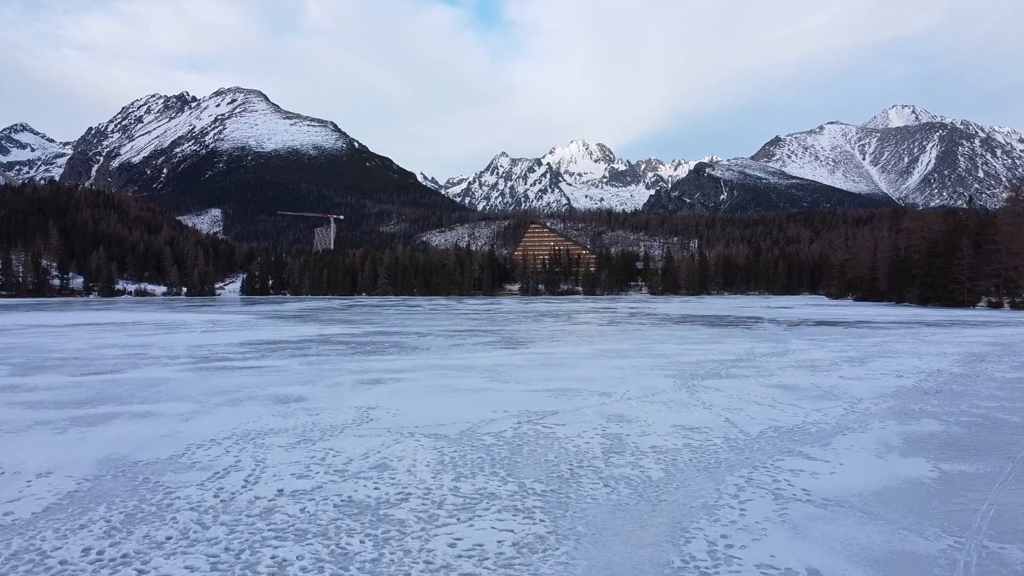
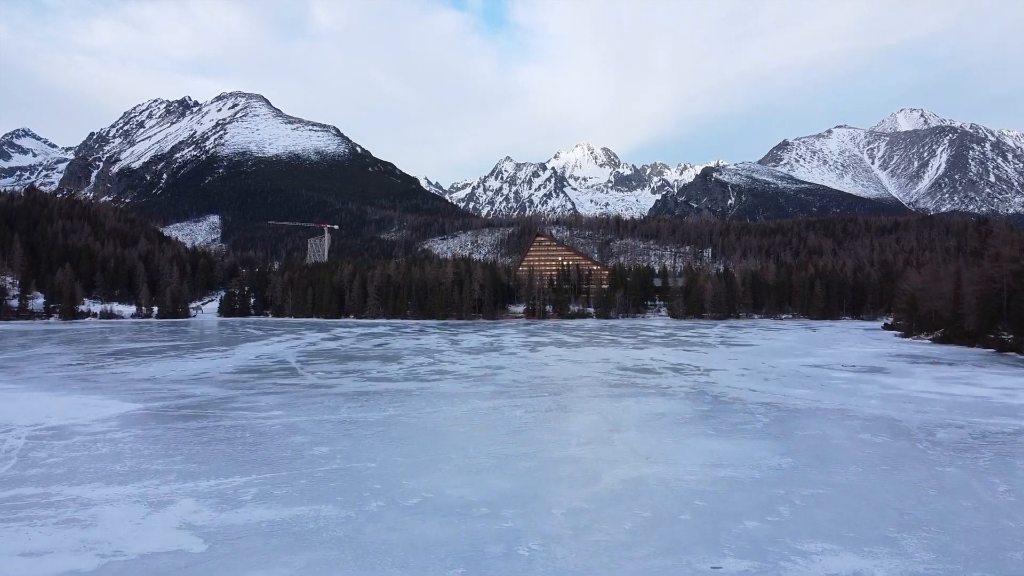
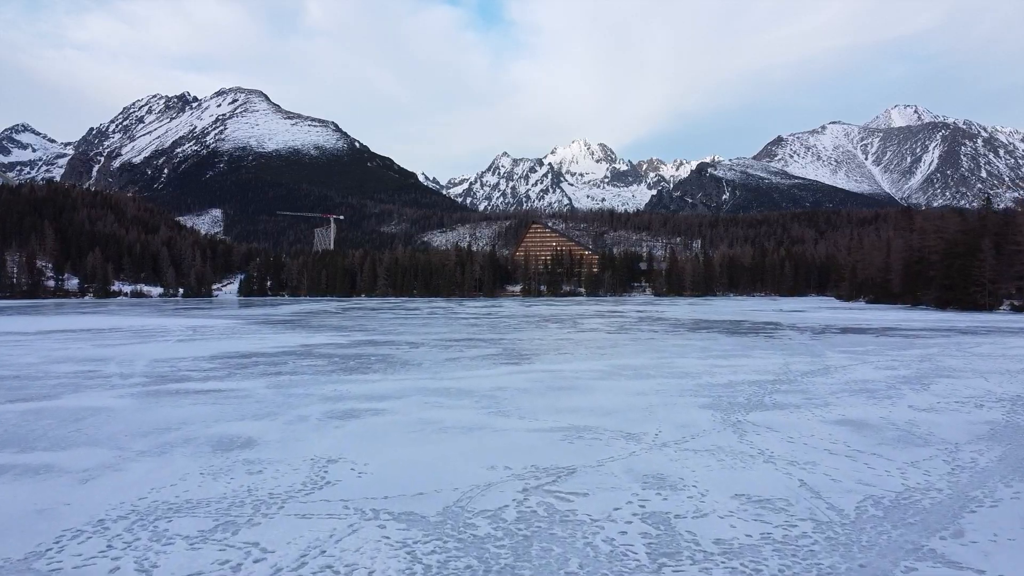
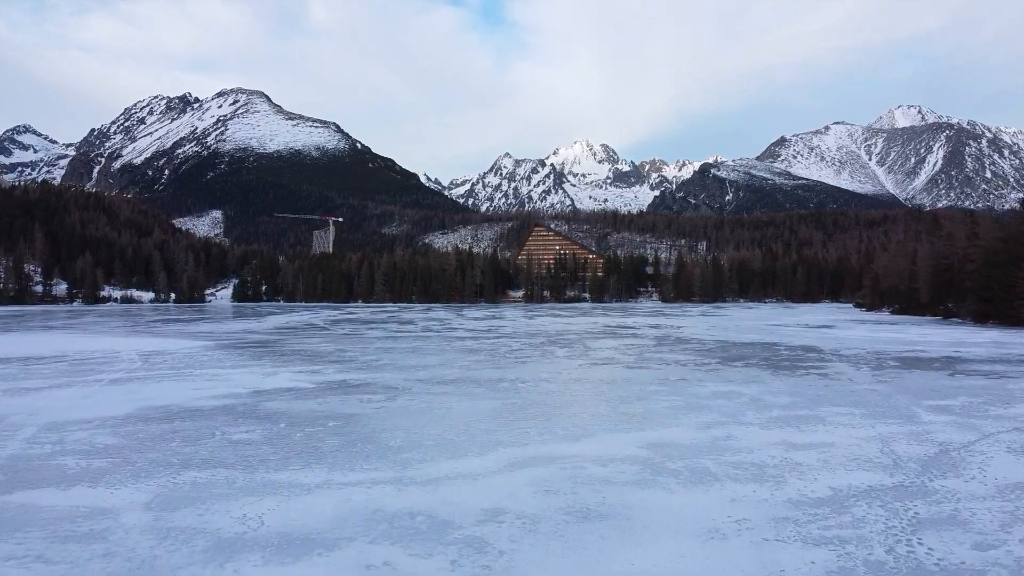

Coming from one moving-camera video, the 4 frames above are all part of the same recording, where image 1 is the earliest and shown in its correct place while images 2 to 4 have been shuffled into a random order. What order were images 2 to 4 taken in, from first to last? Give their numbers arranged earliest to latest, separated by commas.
3, 4, 2
